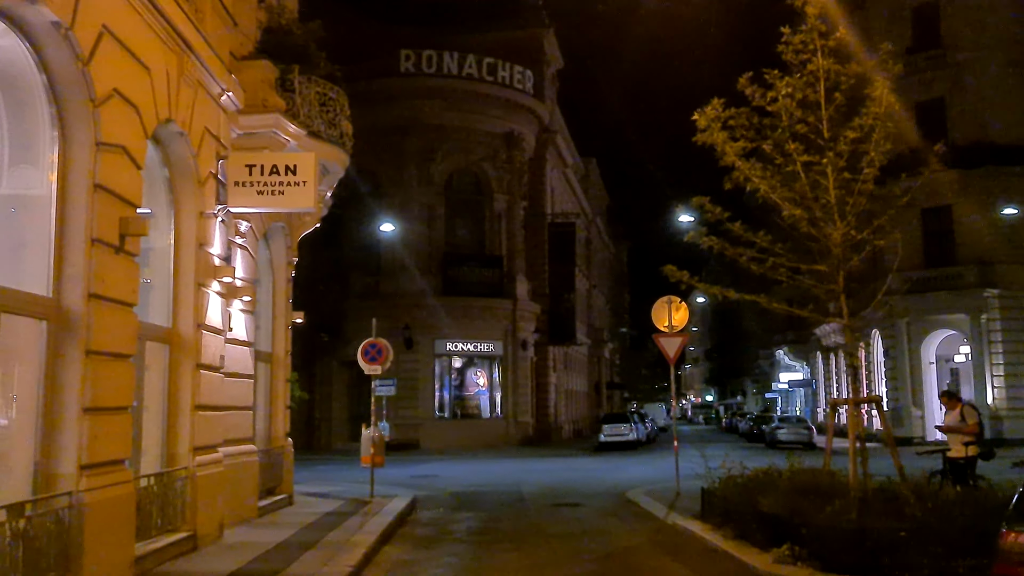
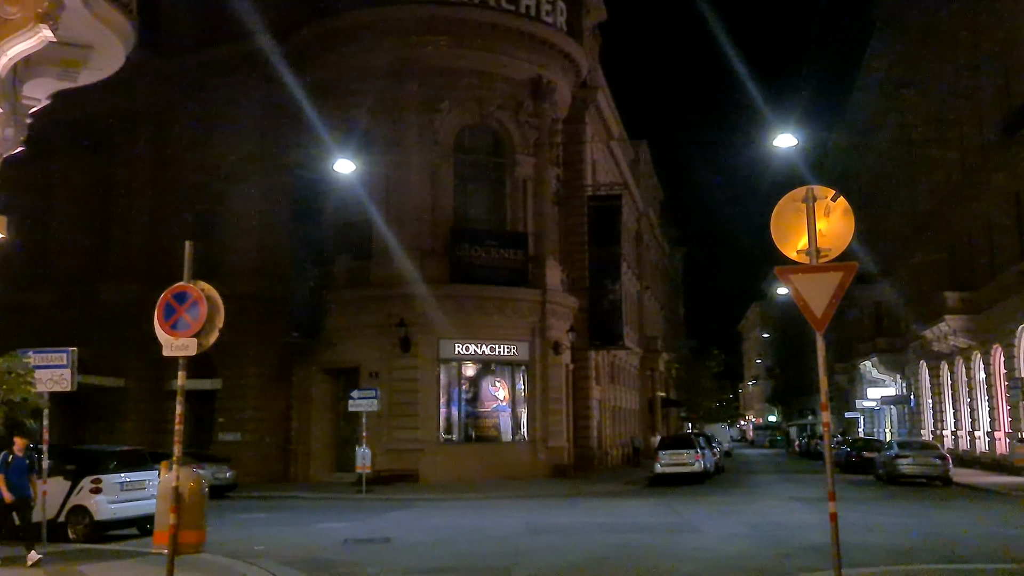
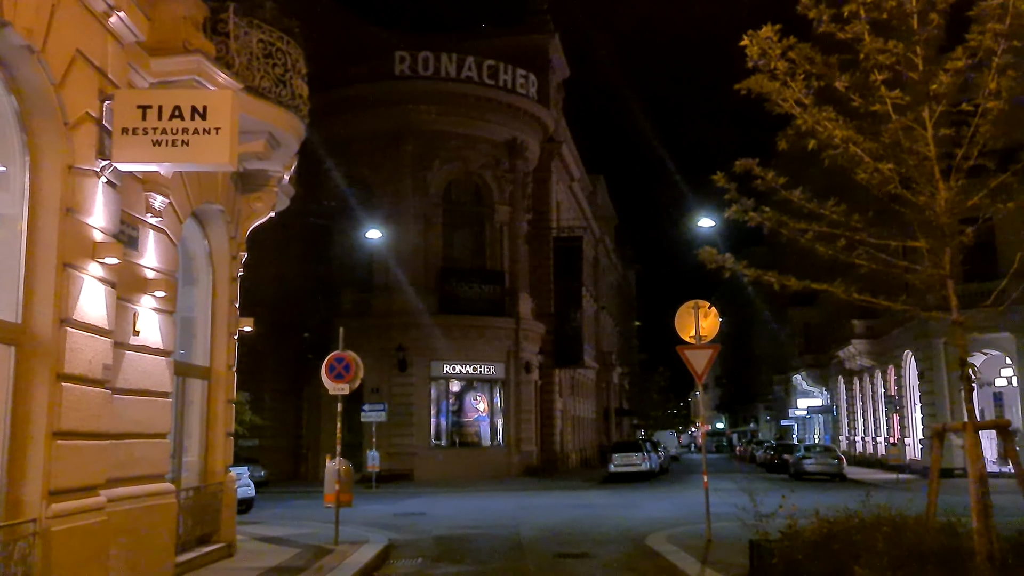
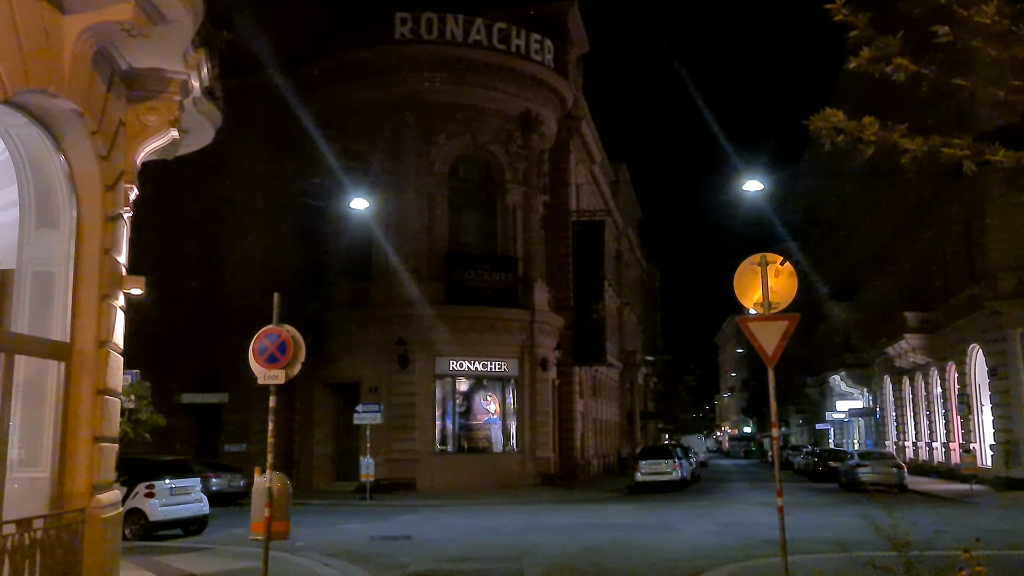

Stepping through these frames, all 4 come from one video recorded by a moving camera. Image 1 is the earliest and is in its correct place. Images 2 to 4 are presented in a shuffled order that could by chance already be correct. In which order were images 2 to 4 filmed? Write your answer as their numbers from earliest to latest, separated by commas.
3, 4, 2
